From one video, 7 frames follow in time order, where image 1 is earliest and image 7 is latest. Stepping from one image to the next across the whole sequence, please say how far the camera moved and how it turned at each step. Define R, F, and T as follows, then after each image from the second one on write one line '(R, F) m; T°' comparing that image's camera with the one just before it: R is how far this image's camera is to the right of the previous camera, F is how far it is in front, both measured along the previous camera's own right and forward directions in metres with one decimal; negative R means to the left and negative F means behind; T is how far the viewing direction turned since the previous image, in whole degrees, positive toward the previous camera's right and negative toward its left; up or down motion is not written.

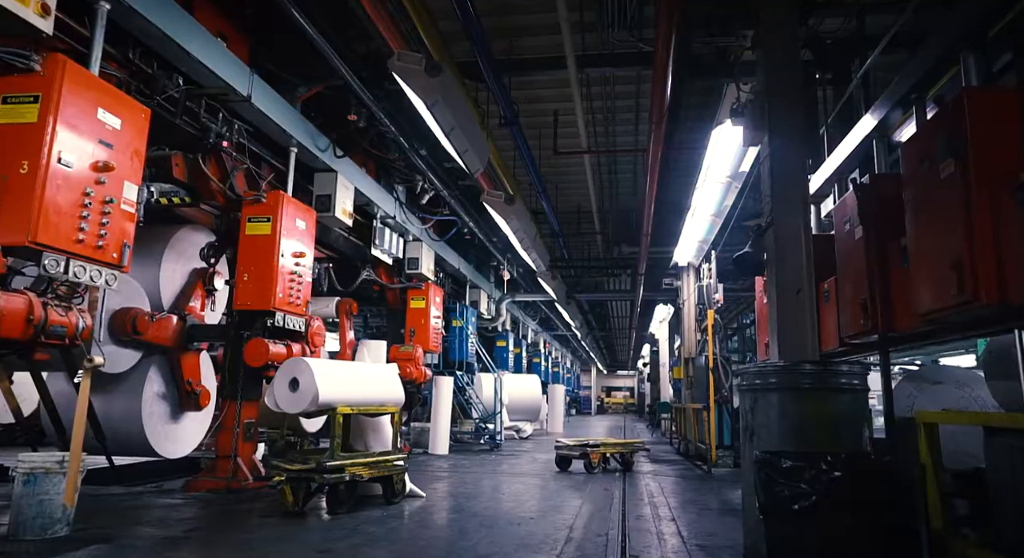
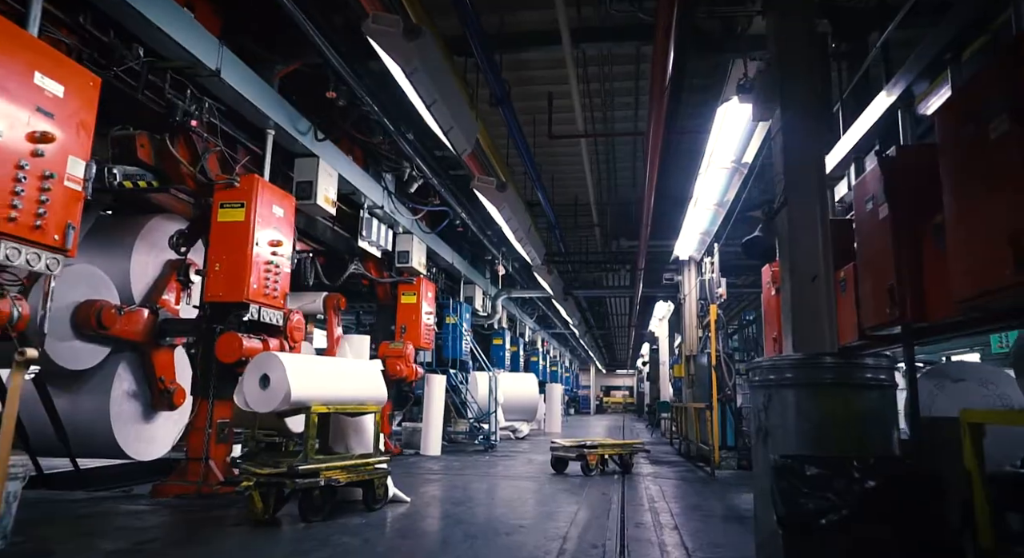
(+0.1, +0.3) m; 0°
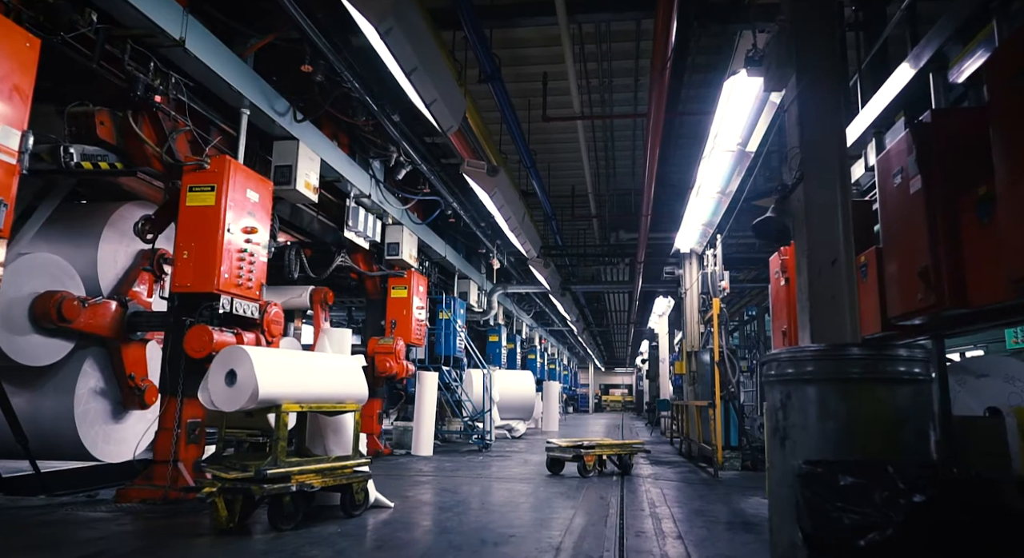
(+0.1, +0.3) m; 0°
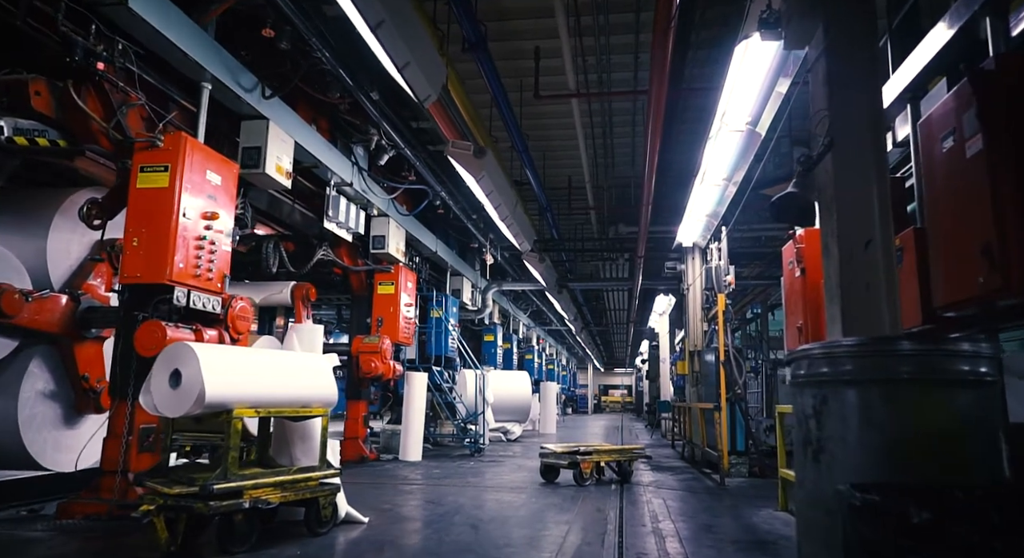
(+0.1, +0.4) m; 0°
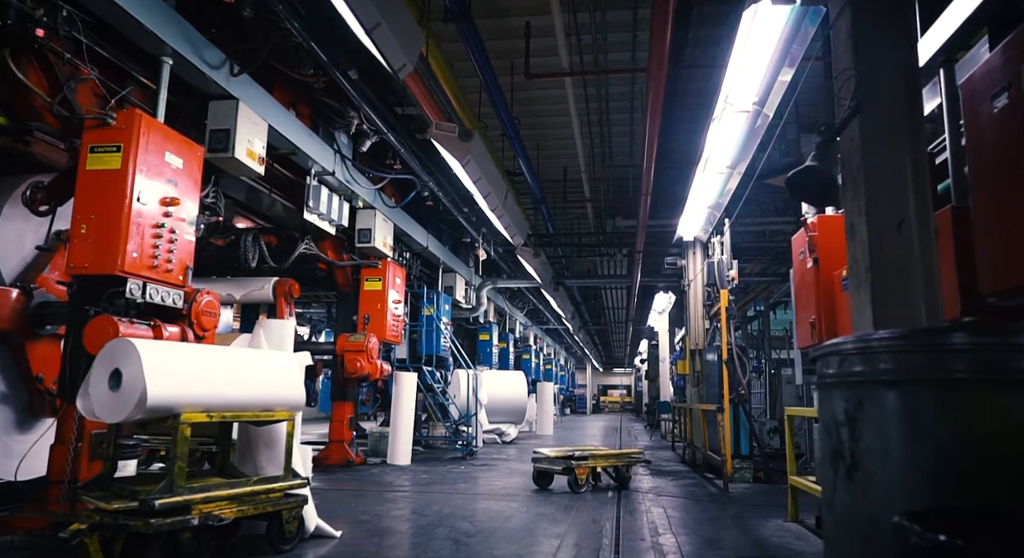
(+0.1, +0.3) m; 0°
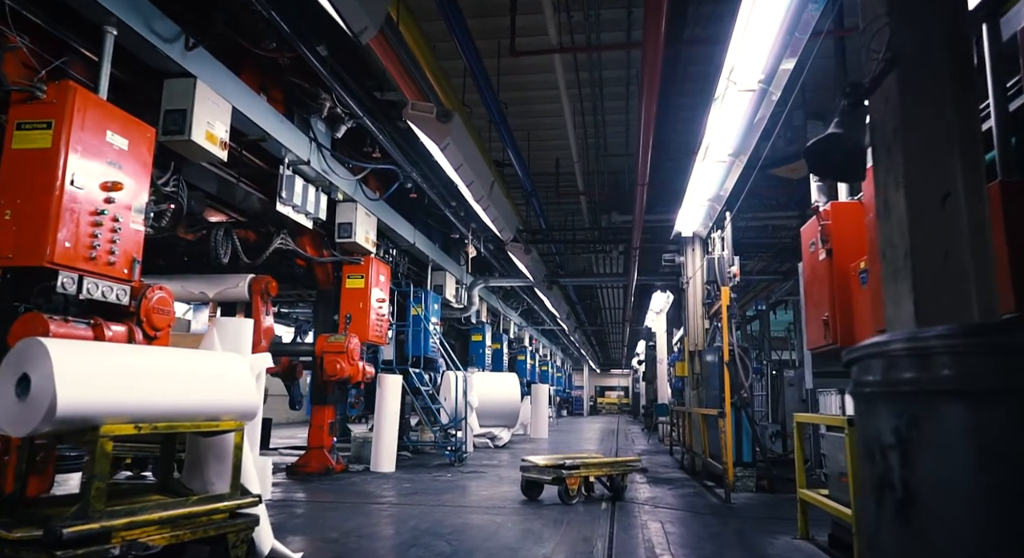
(+0.1, +0.4) m; 0°
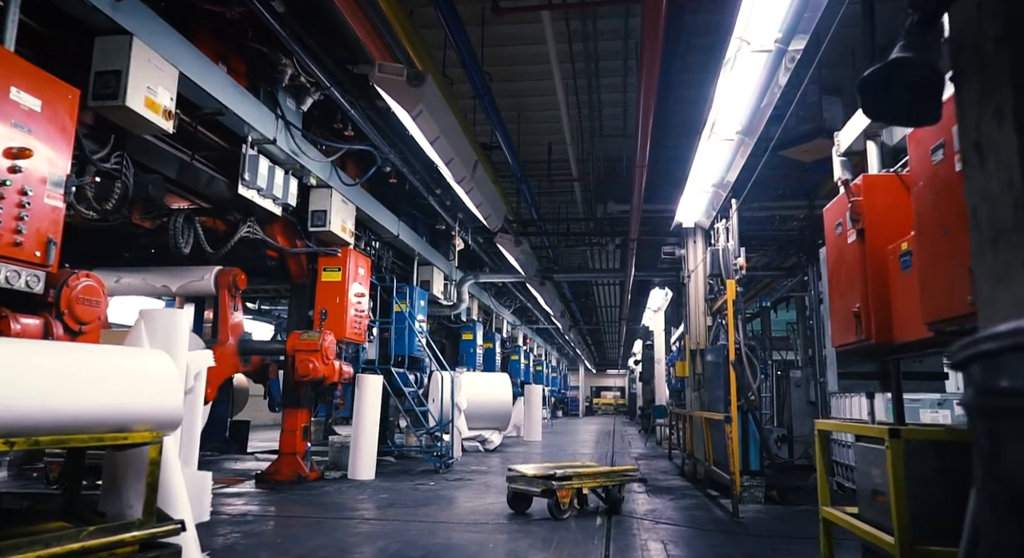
(+0.1, +0.5) m; 0°
